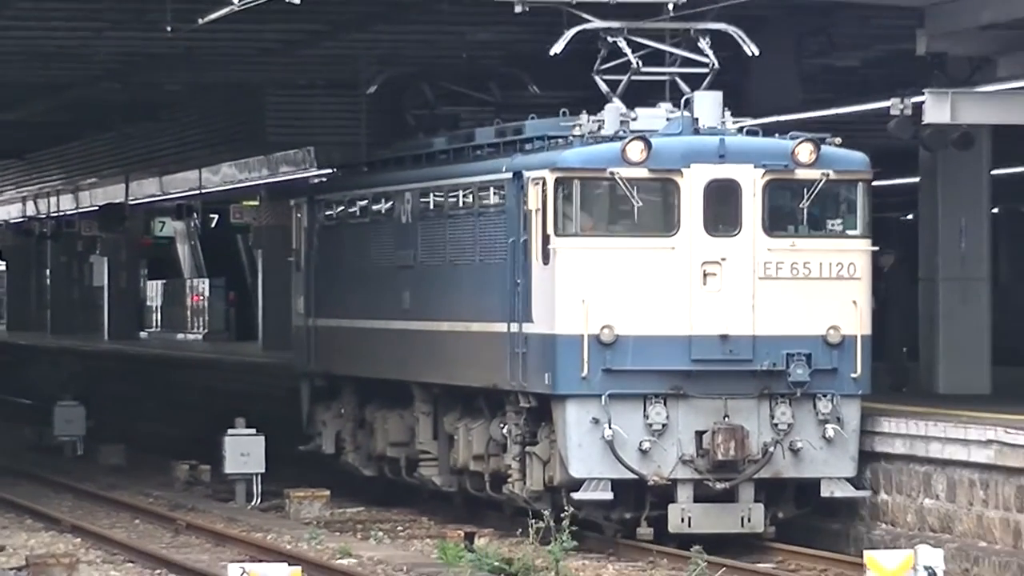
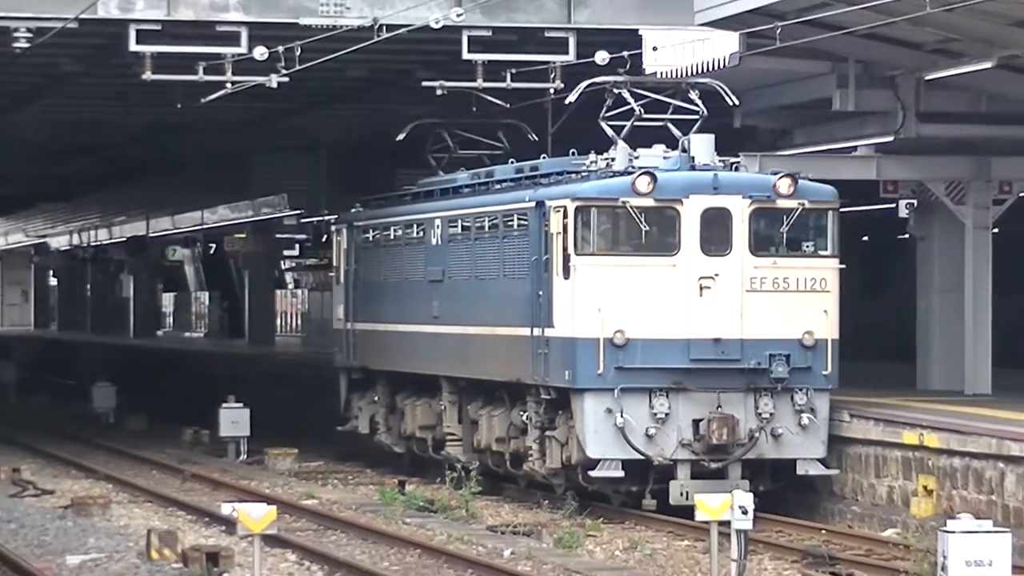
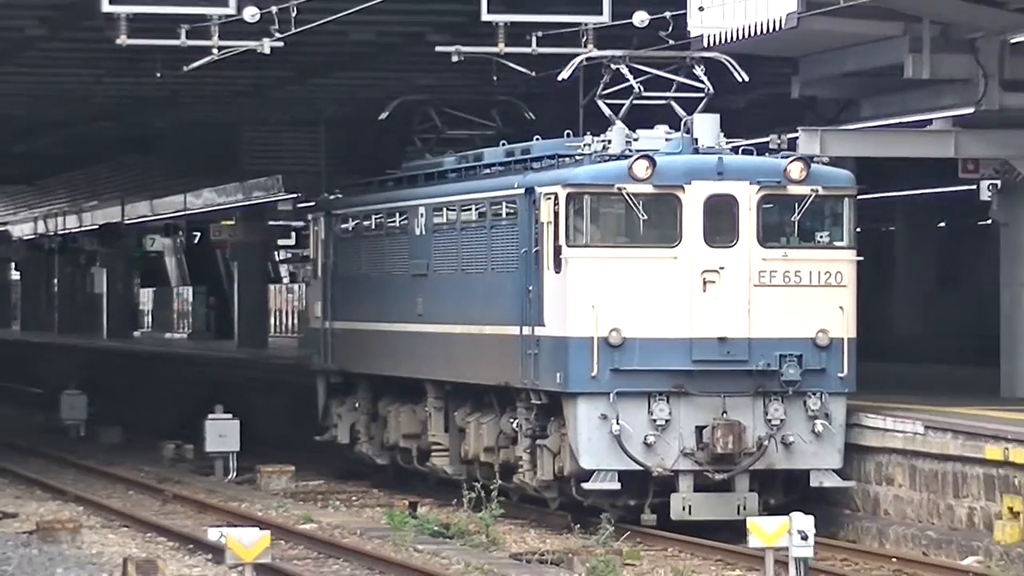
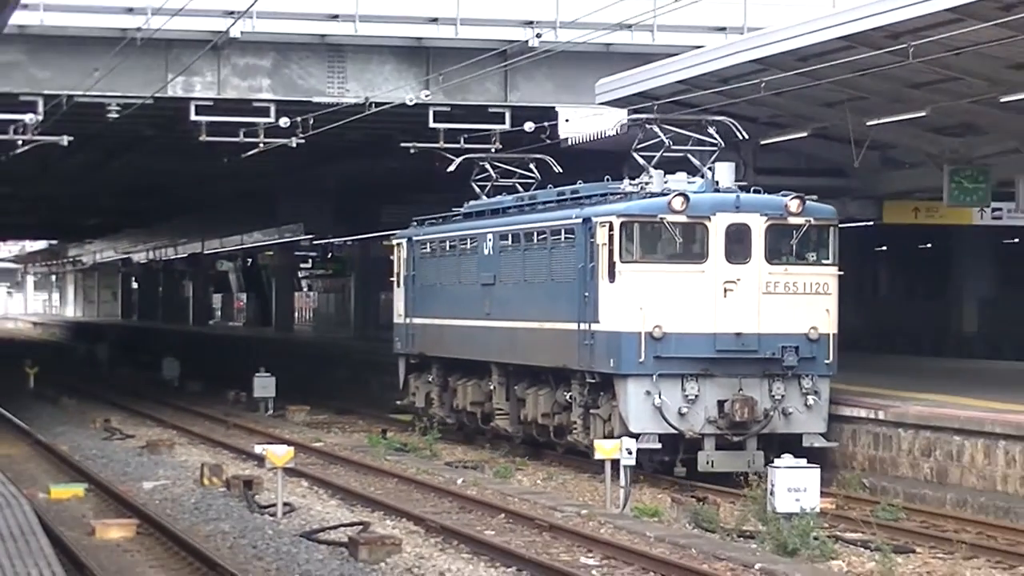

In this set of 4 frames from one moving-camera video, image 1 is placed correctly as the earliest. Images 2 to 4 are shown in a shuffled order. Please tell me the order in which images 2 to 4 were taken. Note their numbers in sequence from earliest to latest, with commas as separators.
3, 2, 4
